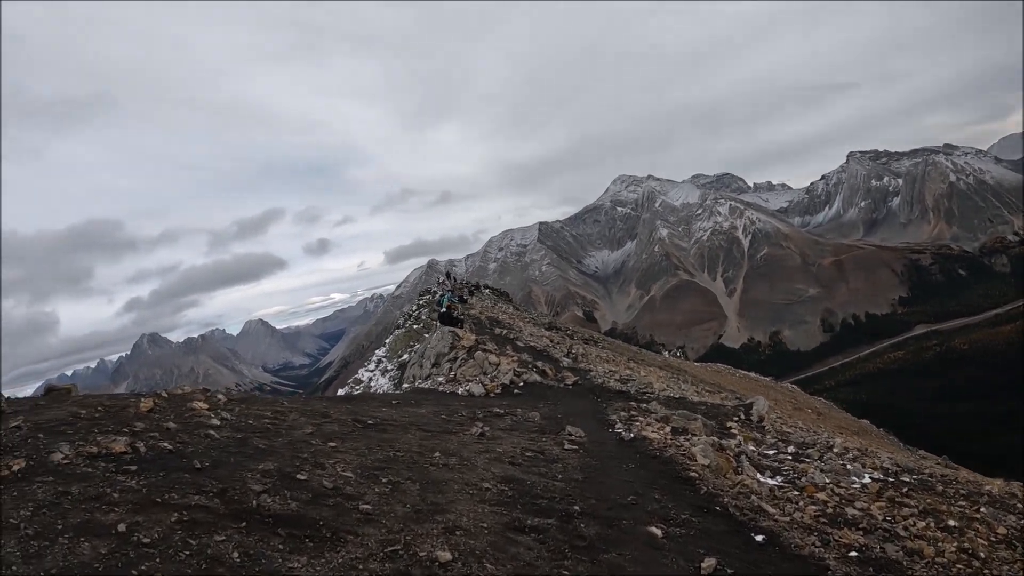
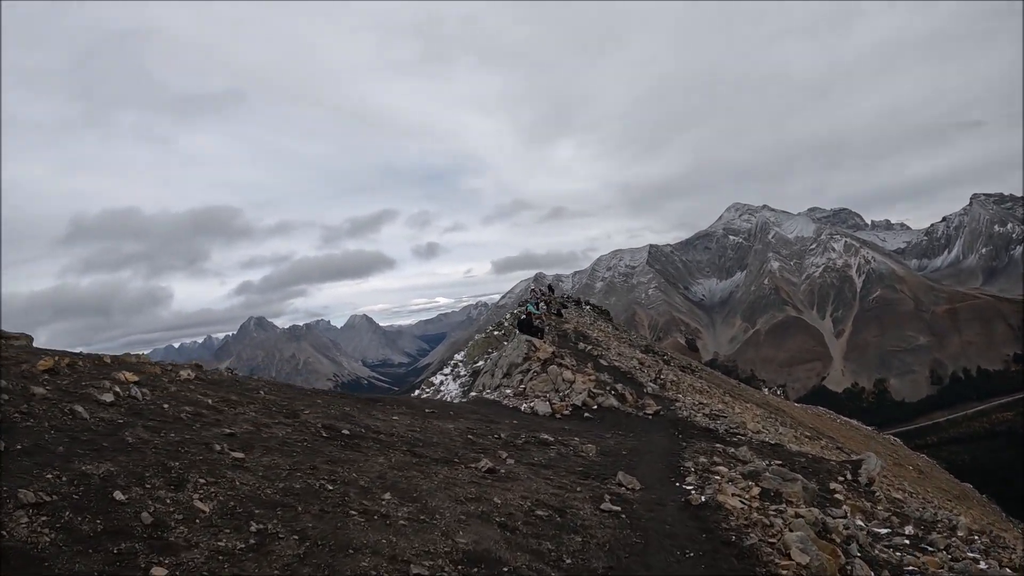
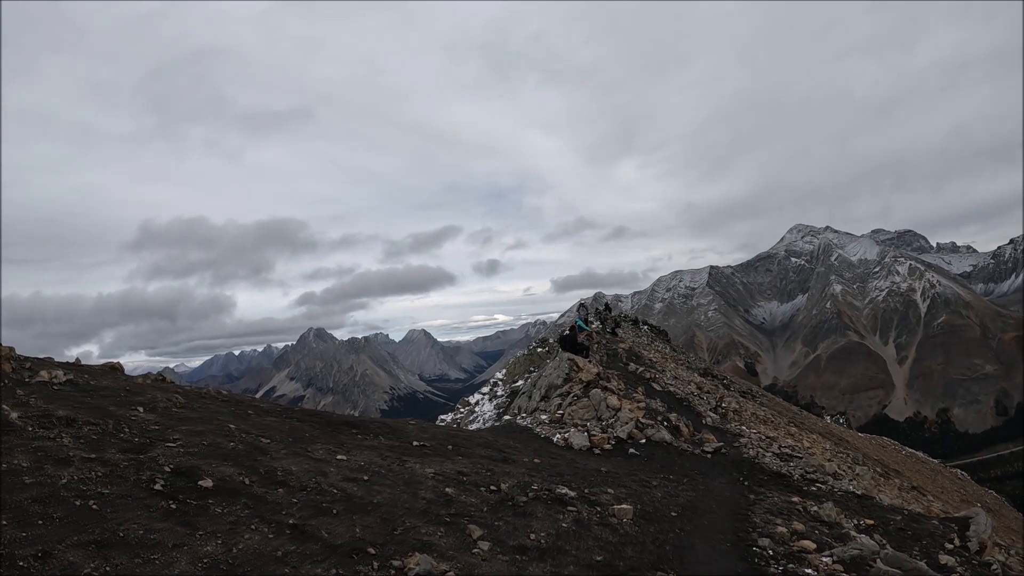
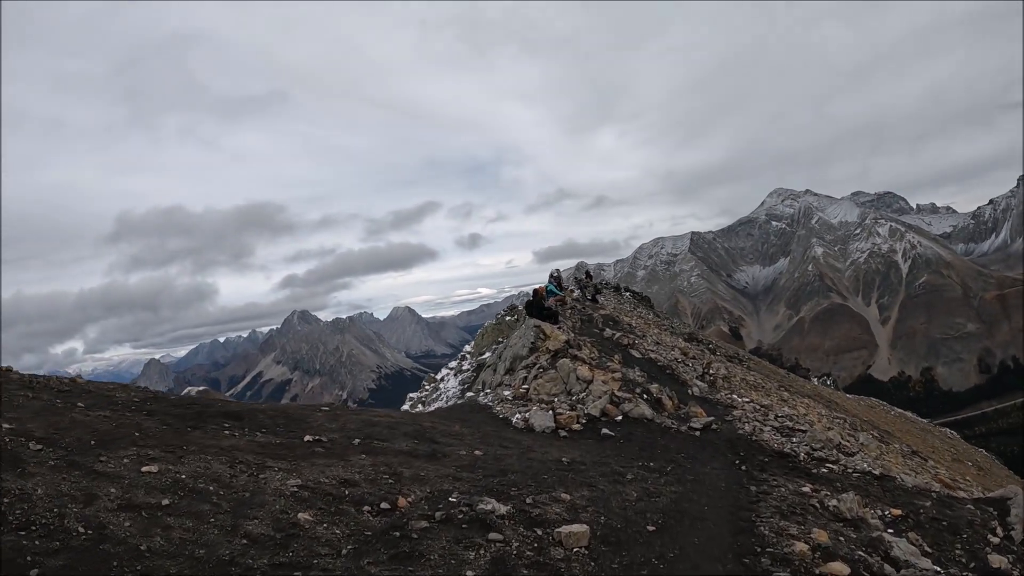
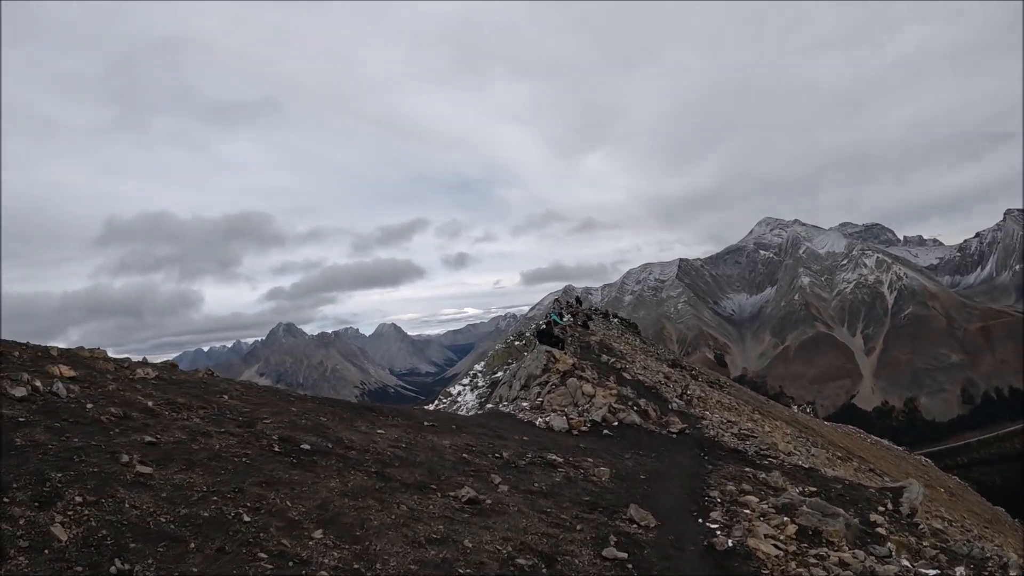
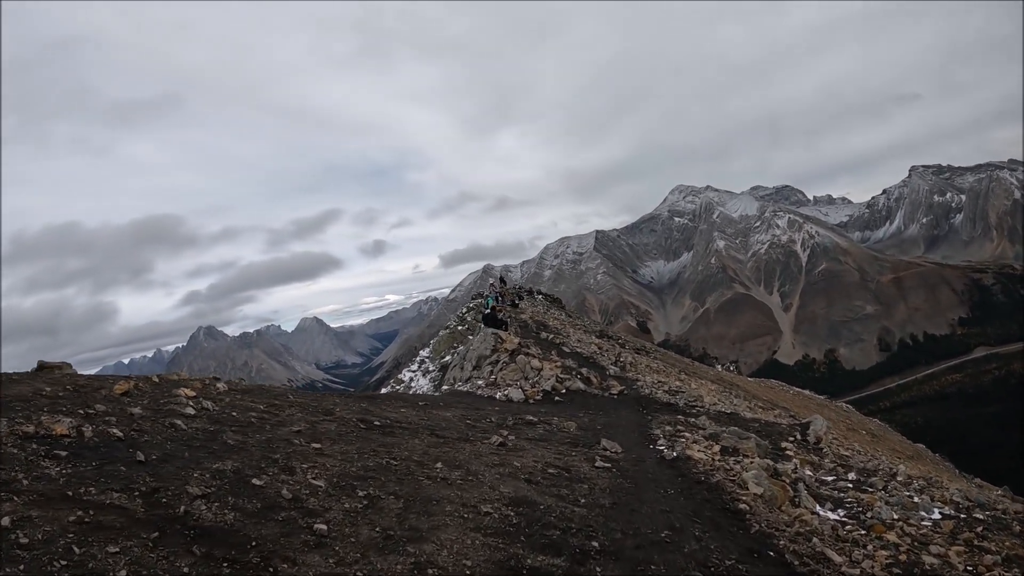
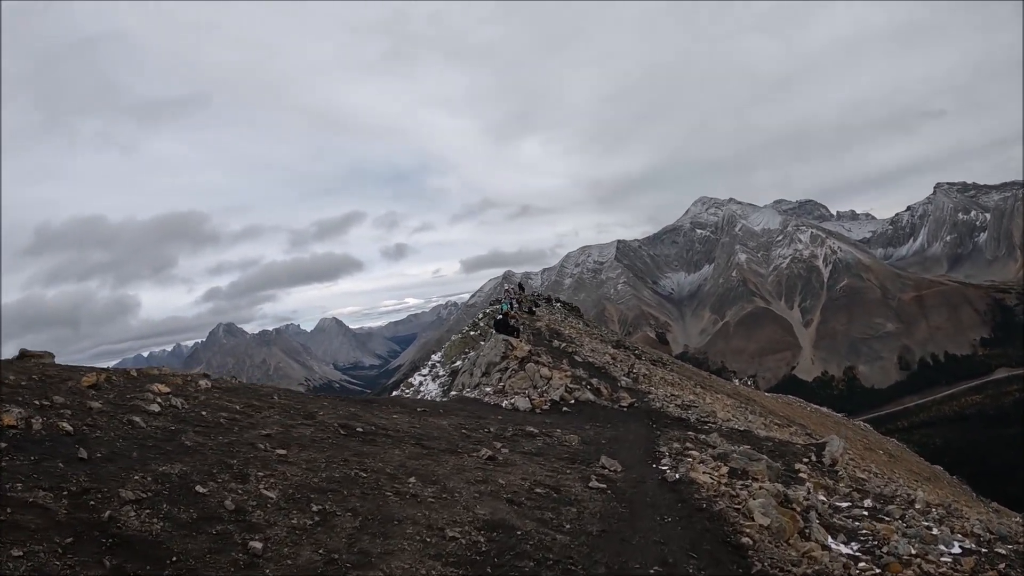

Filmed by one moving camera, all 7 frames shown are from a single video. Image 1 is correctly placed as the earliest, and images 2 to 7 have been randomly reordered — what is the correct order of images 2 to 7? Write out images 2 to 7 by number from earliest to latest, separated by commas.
6, 7, 2, 5, 3, 4
